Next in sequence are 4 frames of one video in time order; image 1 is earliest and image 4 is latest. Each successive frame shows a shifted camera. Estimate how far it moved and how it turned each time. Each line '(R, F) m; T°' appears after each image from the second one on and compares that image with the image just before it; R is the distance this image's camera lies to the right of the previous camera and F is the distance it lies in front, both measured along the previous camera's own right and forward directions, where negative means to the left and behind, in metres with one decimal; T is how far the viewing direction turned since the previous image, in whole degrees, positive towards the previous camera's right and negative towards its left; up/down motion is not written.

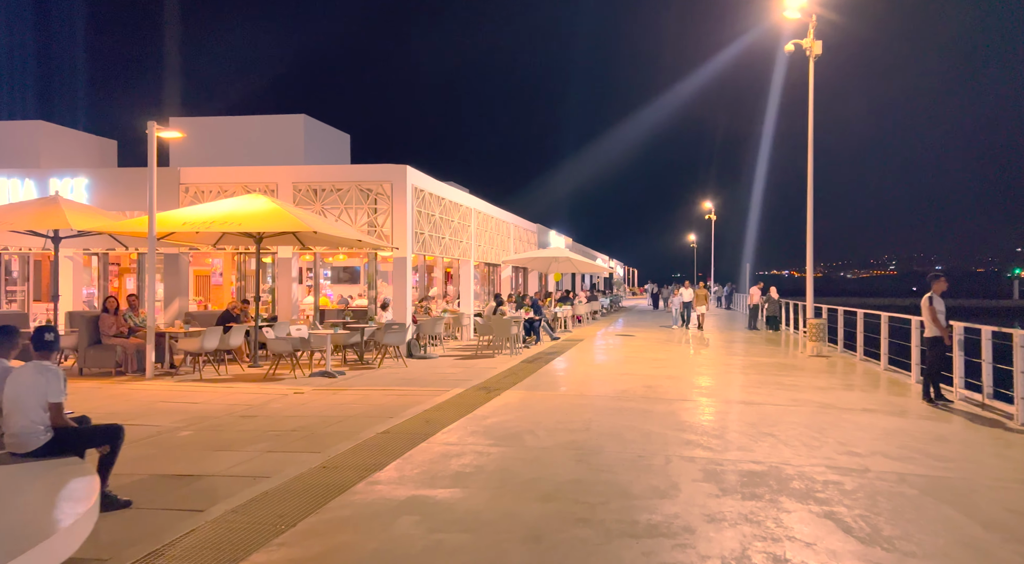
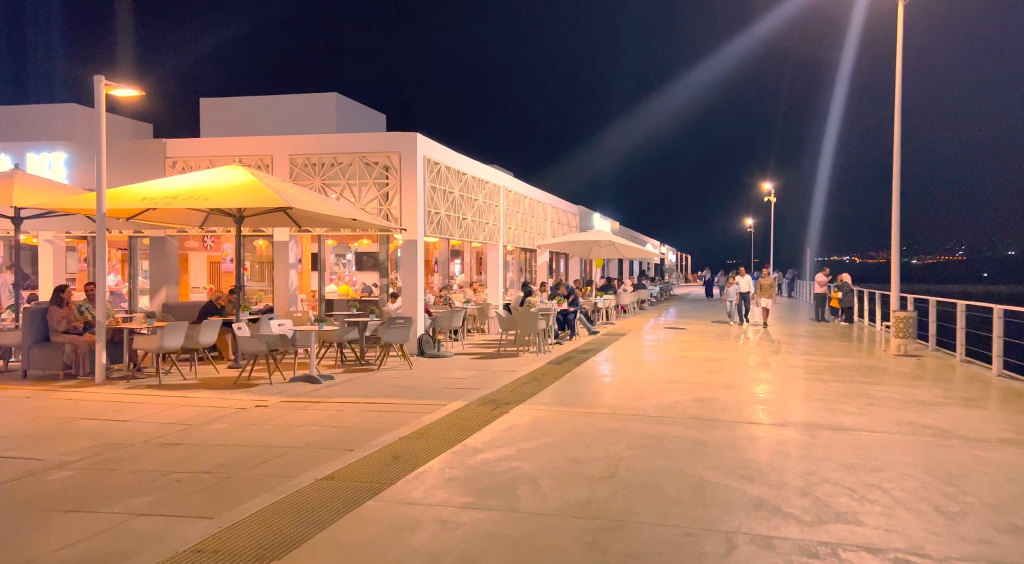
(+0.4, +2.3) m; -4°
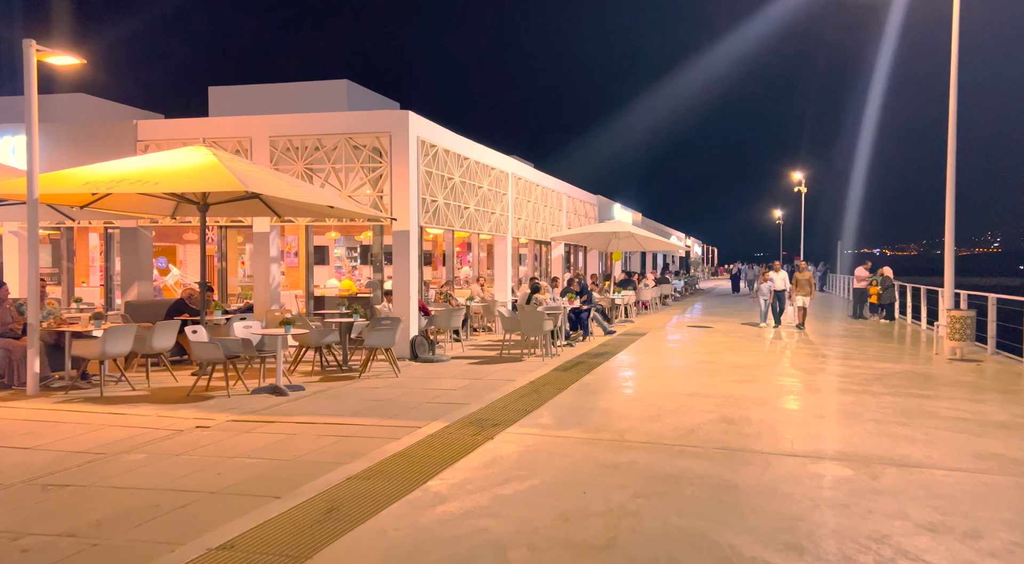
(+0.3, +1.5) m; -2°
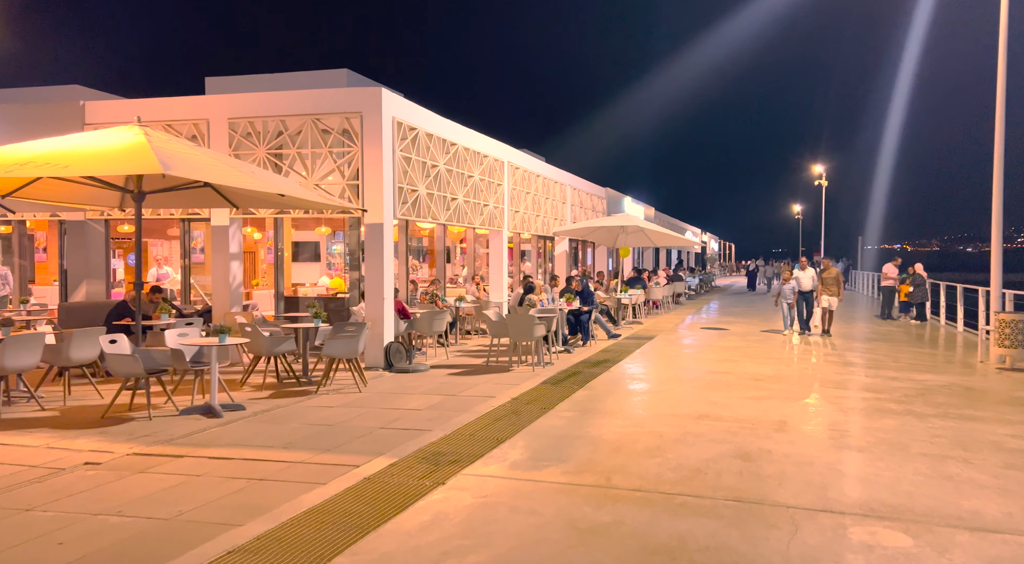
(+0.4, +1.4) m; -1°
